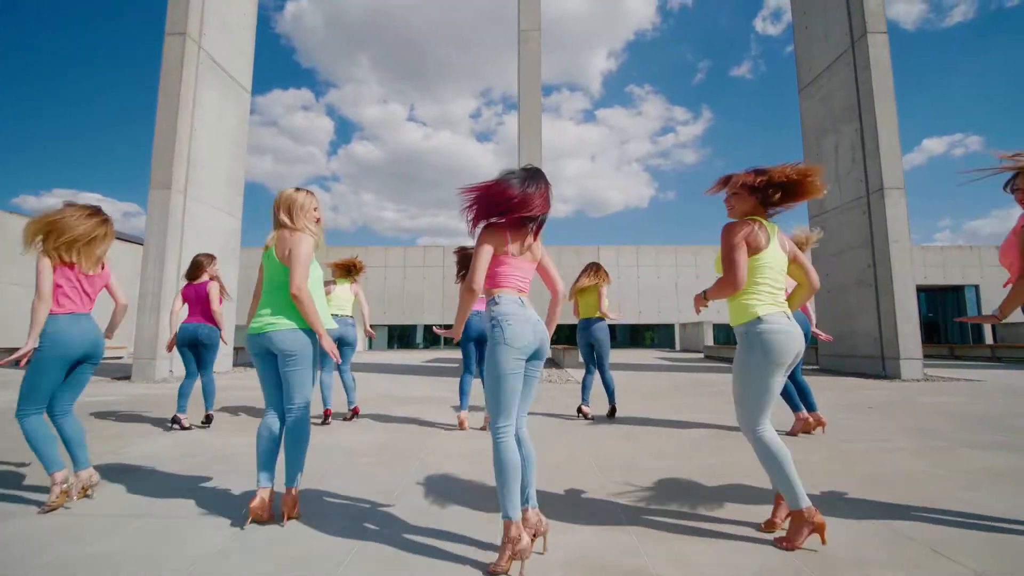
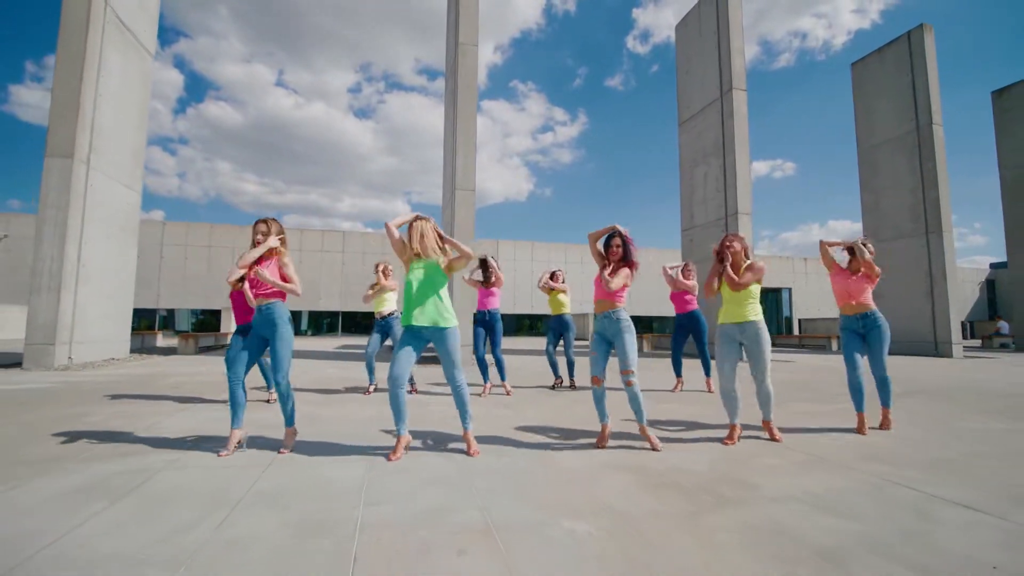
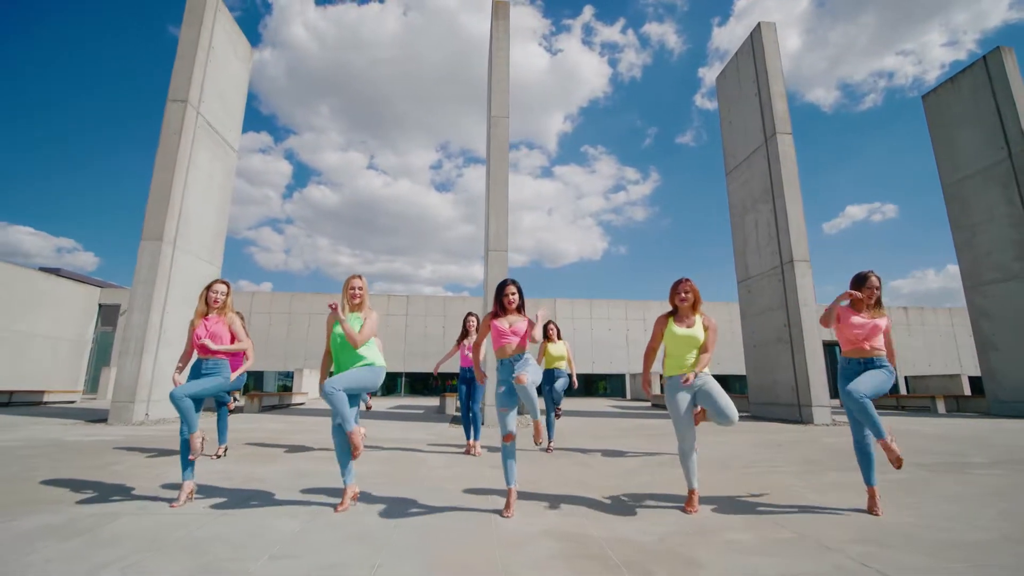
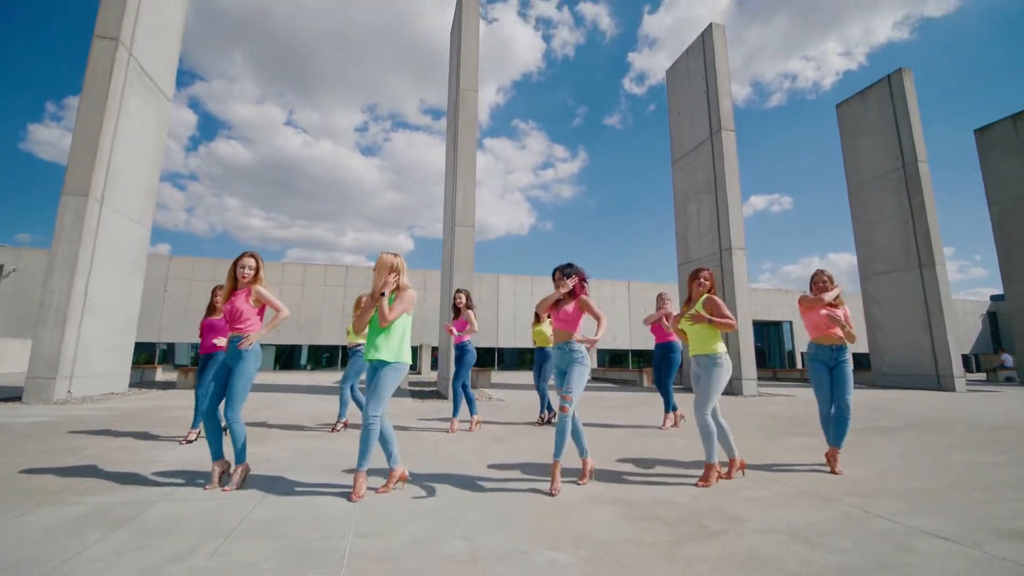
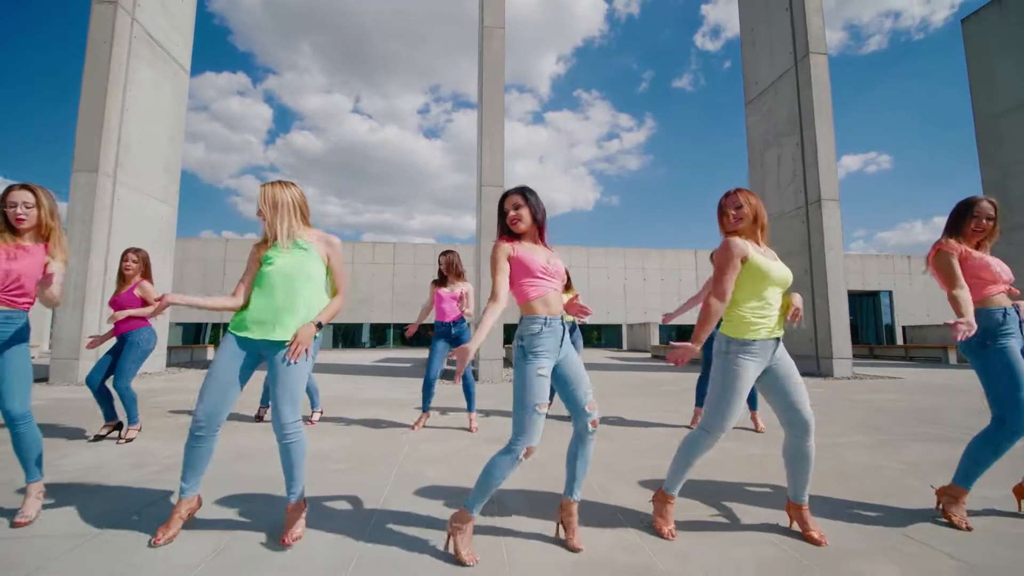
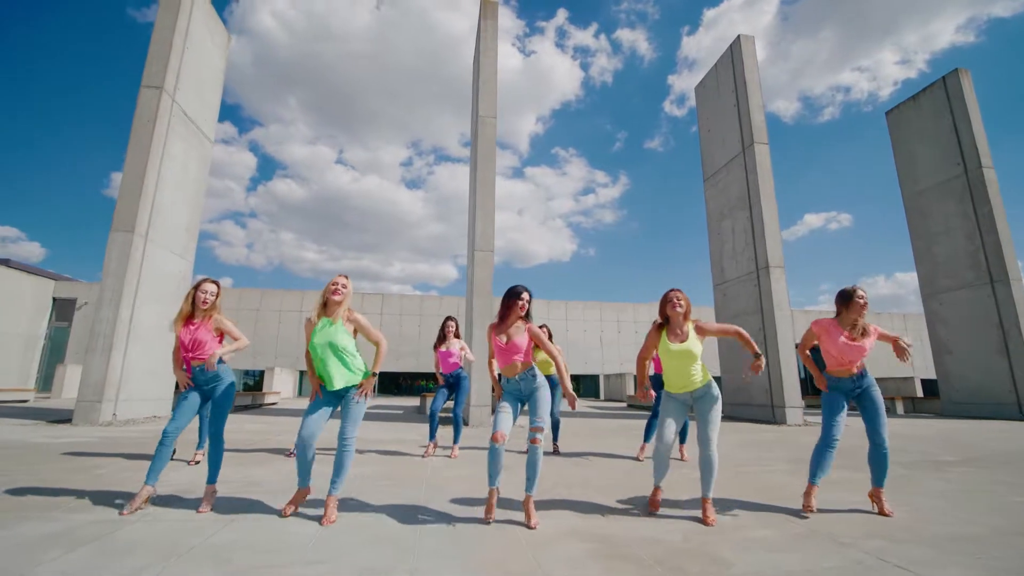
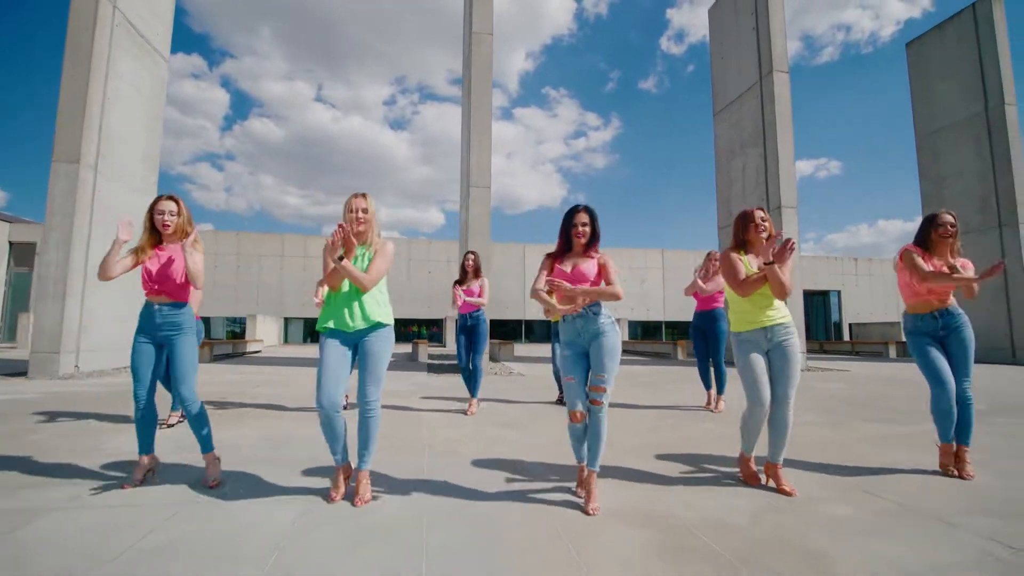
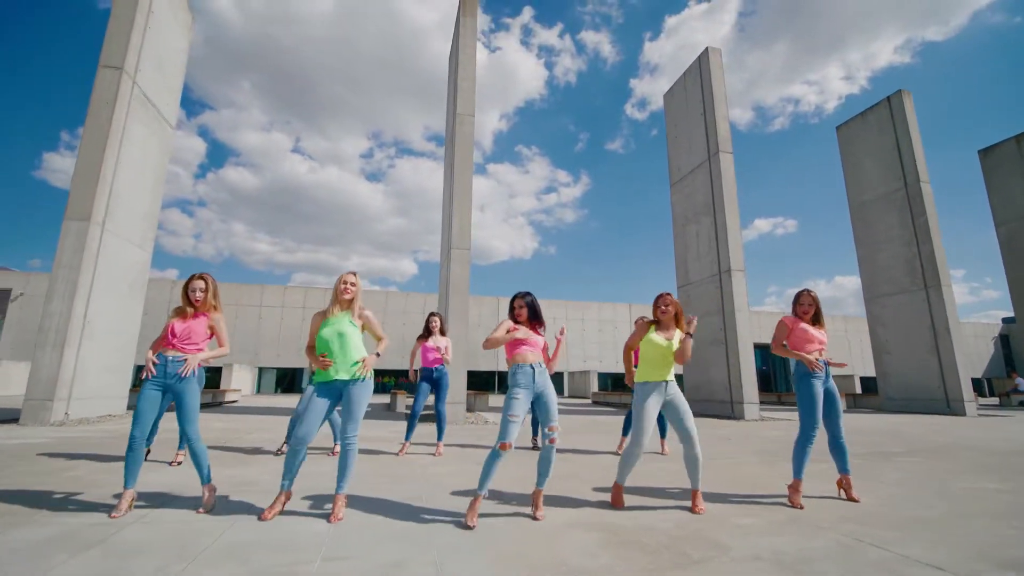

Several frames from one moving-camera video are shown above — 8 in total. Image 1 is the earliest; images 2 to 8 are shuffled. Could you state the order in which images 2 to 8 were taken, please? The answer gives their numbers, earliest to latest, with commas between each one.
5, 7, 2, 4, 8, 6, 3
